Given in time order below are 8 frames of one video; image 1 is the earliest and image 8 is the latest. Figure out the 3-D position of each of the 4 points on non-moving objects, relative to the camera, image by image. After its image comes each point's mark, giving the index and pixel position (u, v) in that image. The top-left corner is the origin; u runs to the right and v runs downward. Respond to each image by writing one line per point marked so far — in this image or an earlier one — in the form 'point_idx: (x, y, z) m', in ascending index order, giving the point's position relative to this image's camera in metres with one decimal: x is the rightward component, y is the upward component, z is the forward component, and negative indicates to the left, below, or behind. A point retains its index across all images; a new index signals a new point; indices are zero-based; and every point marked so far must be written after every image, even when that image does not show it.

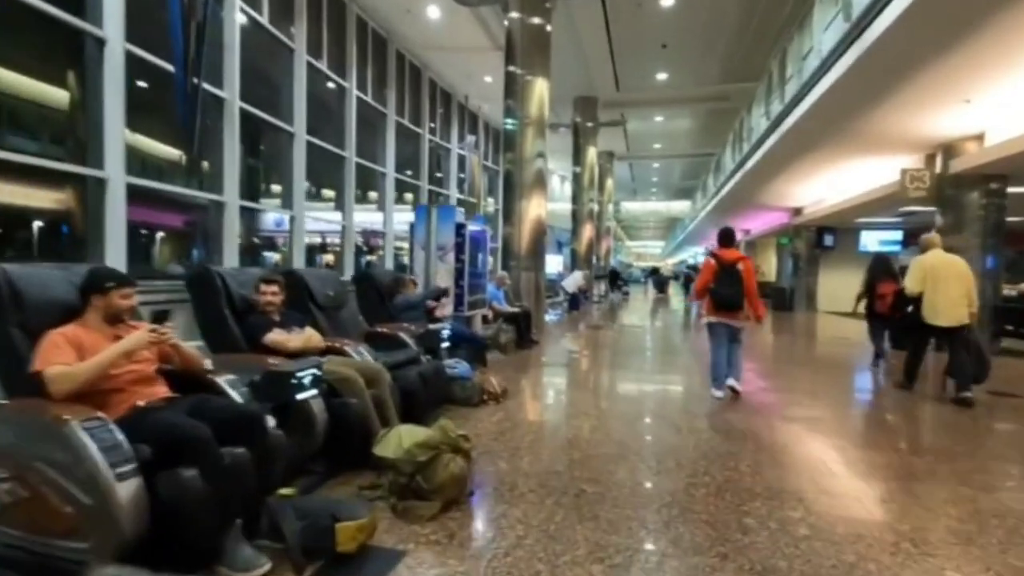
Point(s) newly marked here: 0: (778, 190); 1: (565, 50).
0: (+6.5, +2.4, +13.0) m
1: (+1.2, +5.7, +12.9) m
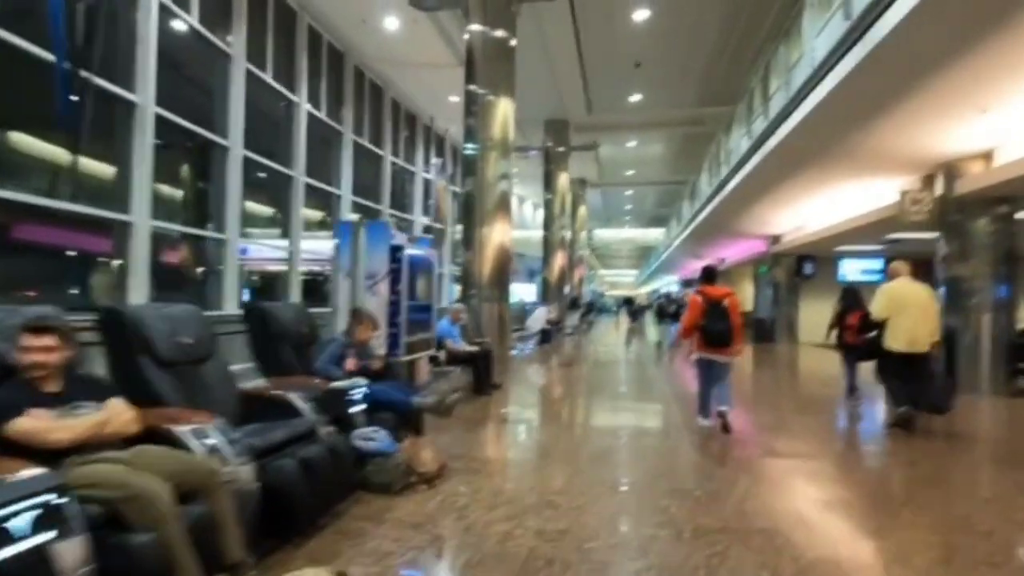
0: (+5.7, +1.7, +12.4) m
1: (+0.4, +4.9, +12.2) m
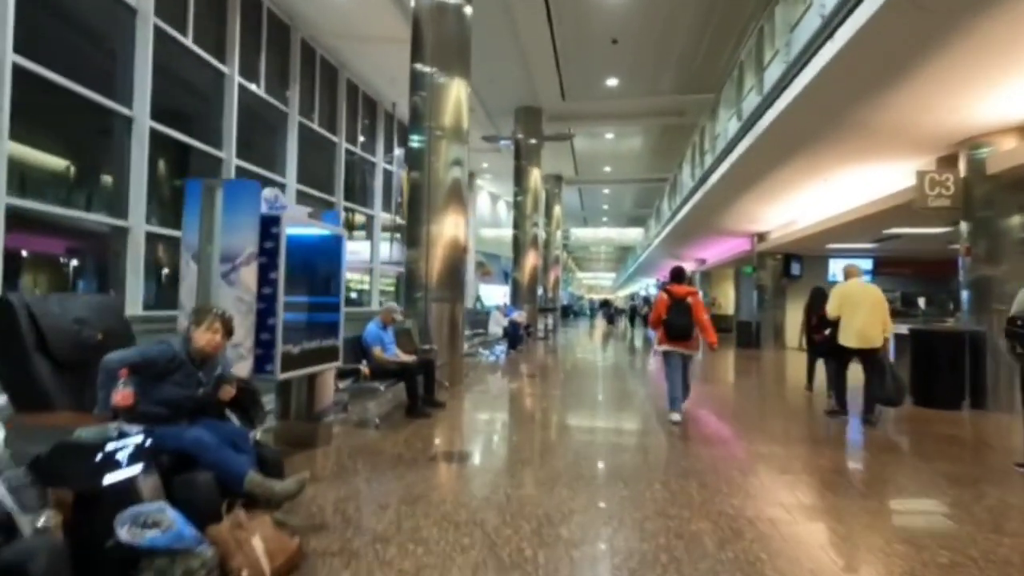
0: (+5.0, +1.7, +11.4) m
1: (-0.3, +4.9, +11.1) m
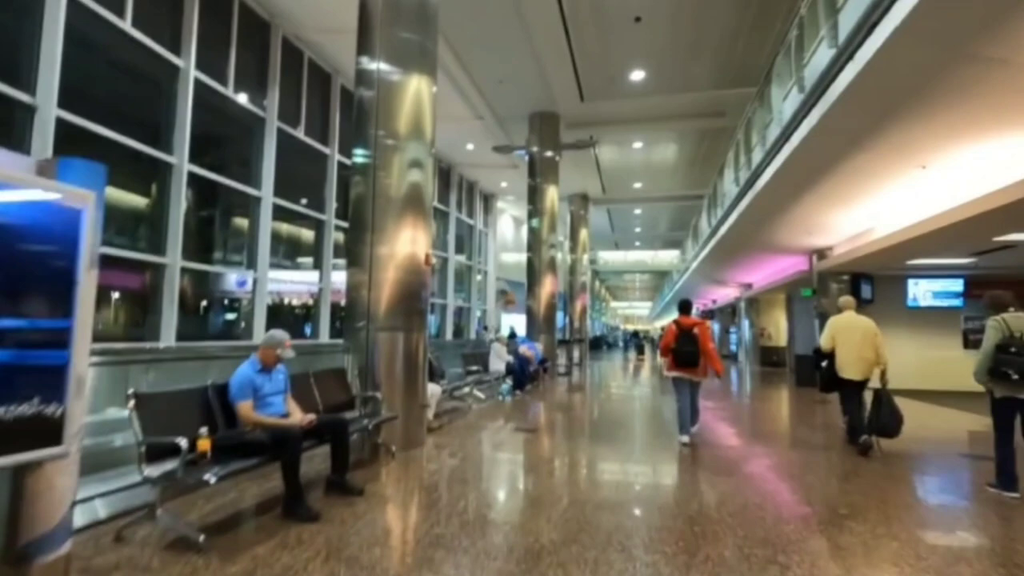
0: (+5.1, +1.2, +9.4) m
1: (-0.2, +4.5, +9.6) m
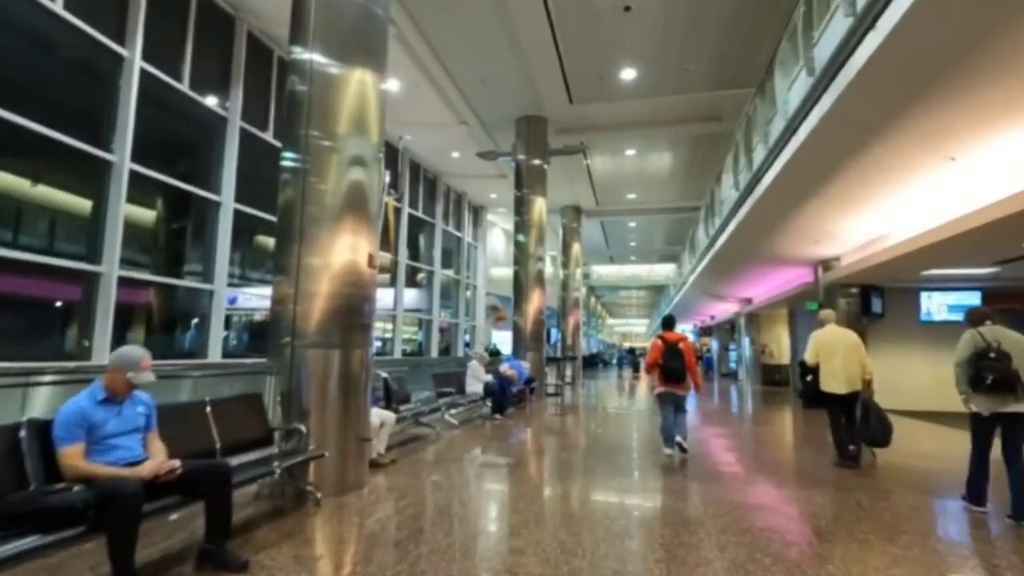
0: (+4.8, +1.0, +8.7) m
1: (-0.5, +4.2, +8.9) m
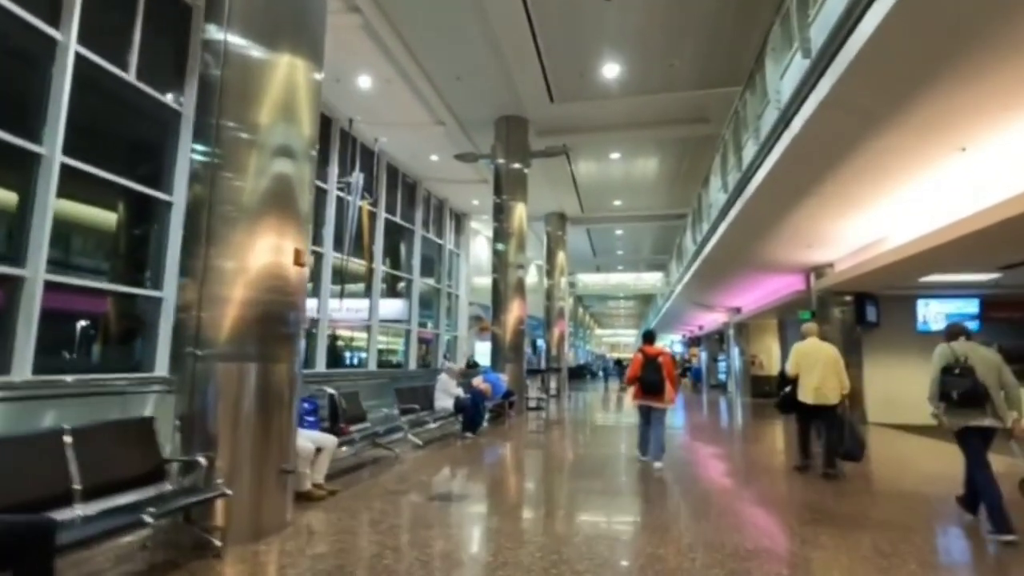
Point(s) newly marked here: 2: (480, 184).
0: (+4.4, +0.9, +8.2) m
1: (-0.8, +4.1, +8.4) m
2: (-0.9, +3.1, +16.0) m
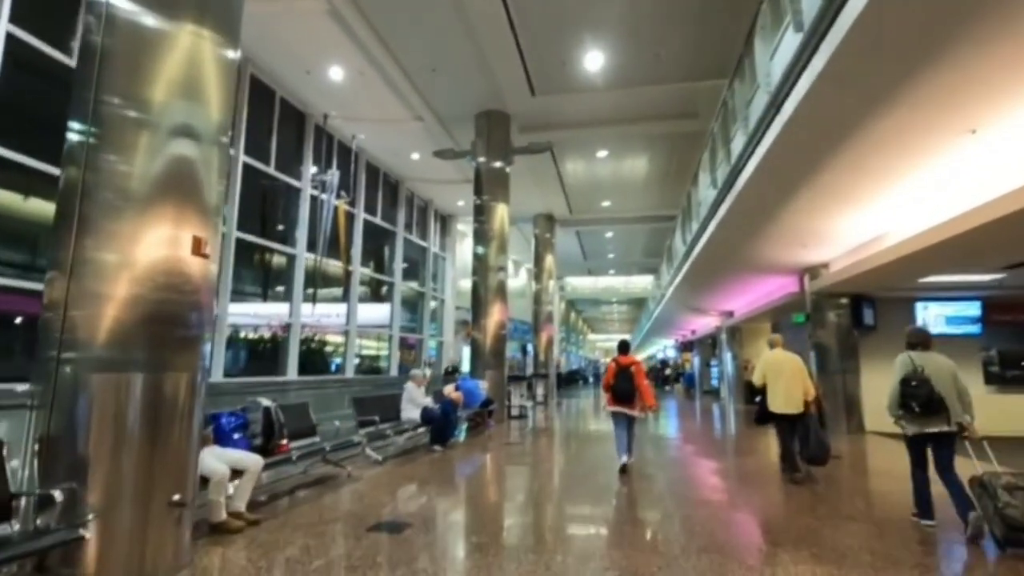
0: (+4.1, +0.9, +7.7) m
1: (-1.2, +4.1, +8.0) m
2: (-1.4, +3.0, +15.5) m
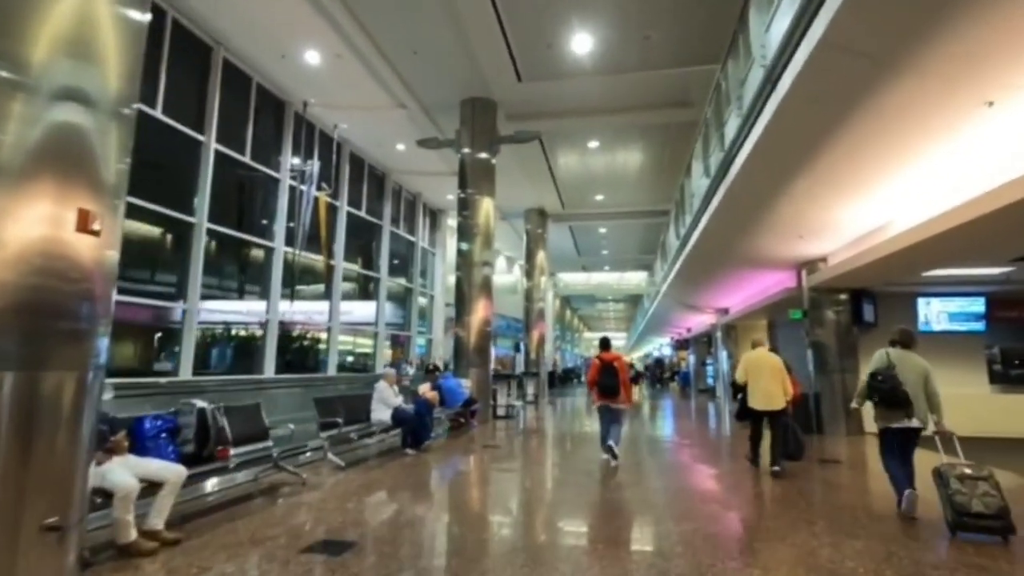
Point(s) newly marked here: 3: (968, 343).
0: (+3.8, +1.0, +7.3) m
1: (-1.4, +4.2, +7.5) m
2: (-1.7, +3.1, +15.0) m
3: (+8.1, -1.0, +9.5) m
